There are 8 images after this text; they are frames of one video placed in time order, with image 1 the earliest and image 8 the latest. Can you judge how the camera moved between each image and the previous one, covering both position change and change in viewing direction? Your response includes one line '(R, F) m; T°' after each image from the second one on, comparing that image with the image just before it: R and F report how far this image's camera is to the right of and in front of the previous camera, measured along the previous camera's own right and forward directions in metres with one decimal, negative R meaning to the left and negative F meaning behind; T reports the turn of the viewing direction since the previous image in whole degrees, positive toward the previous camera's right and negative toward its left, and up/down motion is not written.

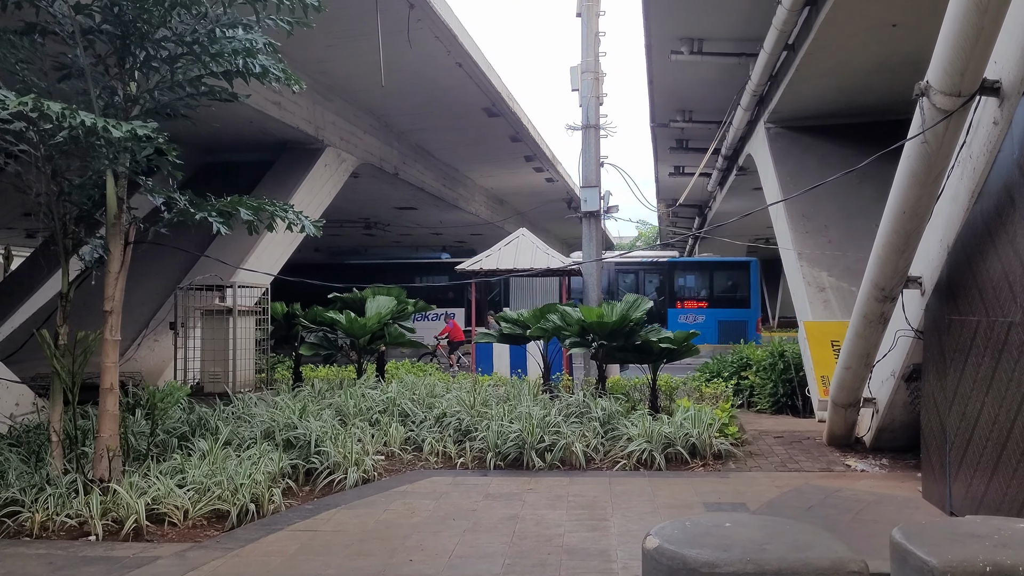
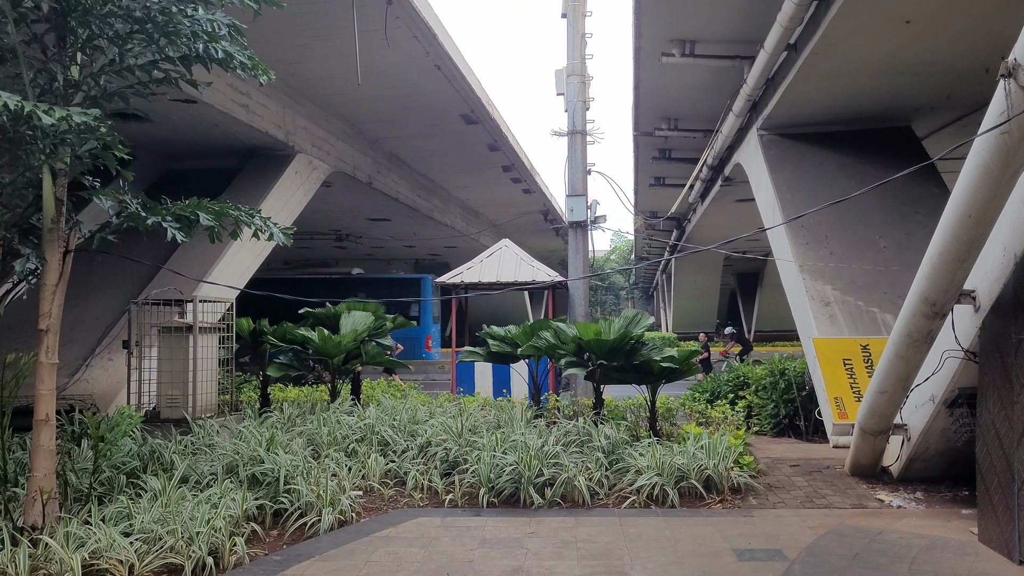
(-0.1, +0.5) m; +2°
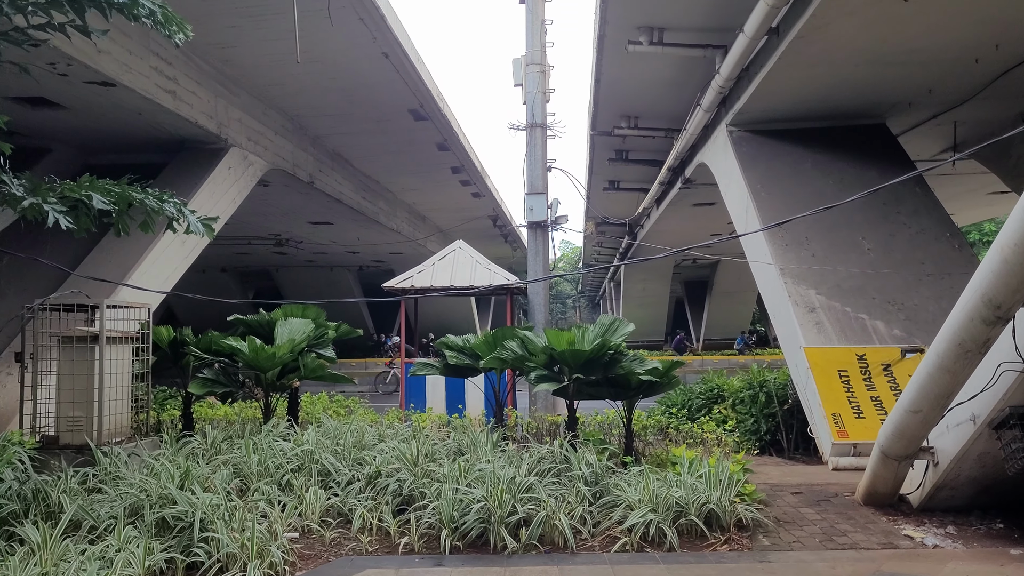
(-0.1, +0.7) m; +3°
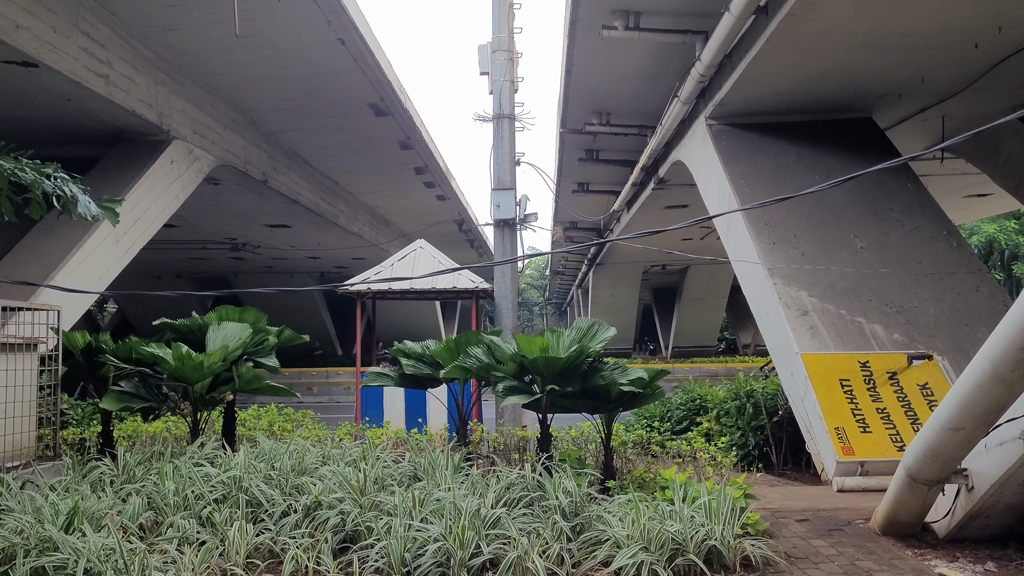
(0.0, +0.6) m; +2°
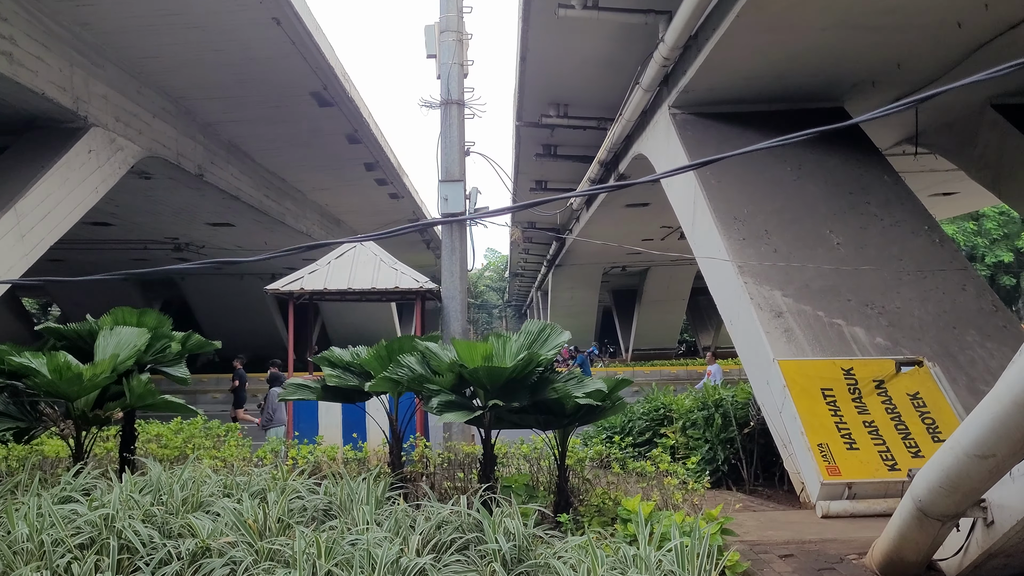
(+0.1, +0.6) m; +2°
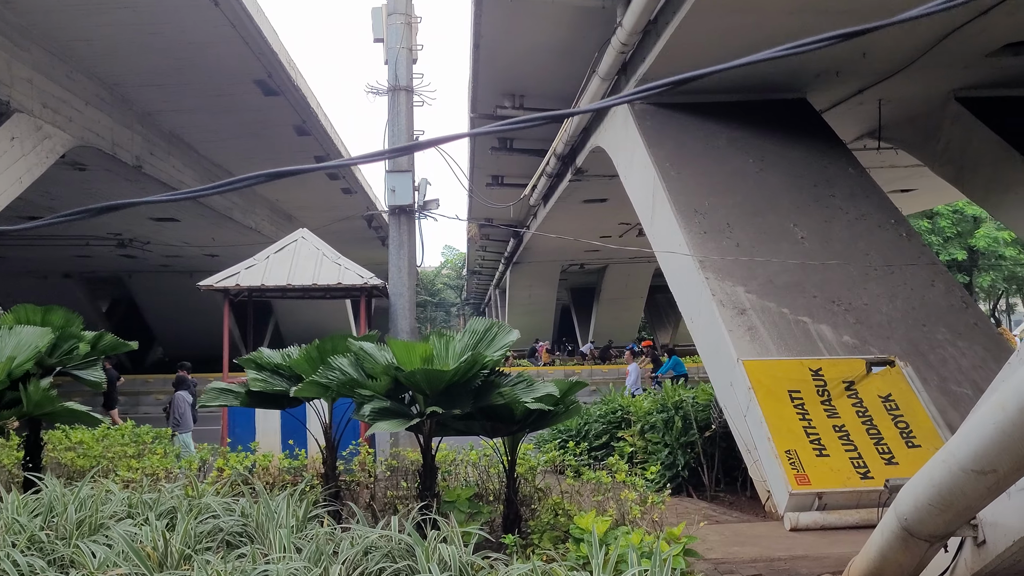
(+0.1, +0.3) m; +2°
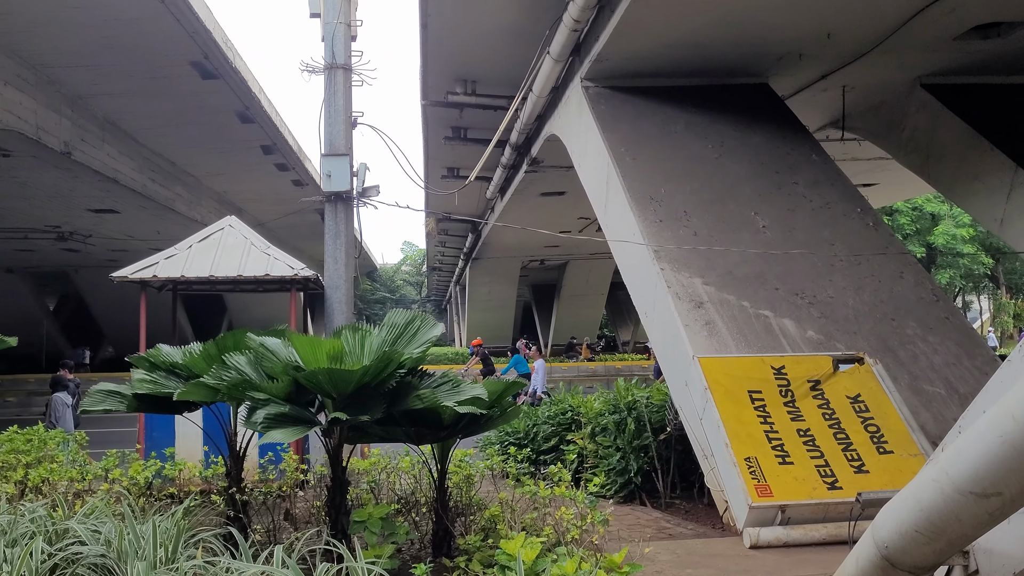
(+0.1, +0.4) m; +2°
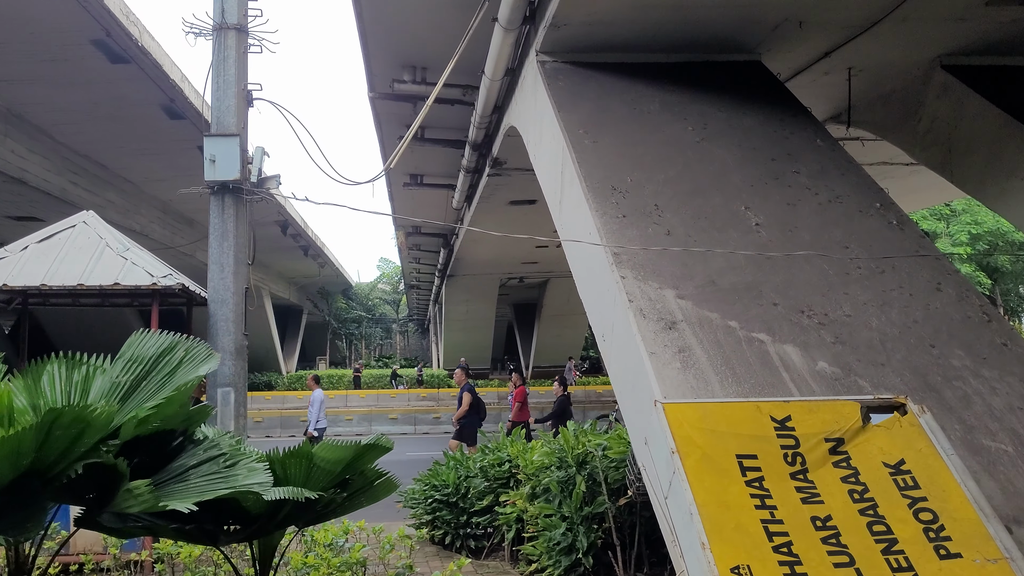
(+0.3, +1.3) m; +1°
